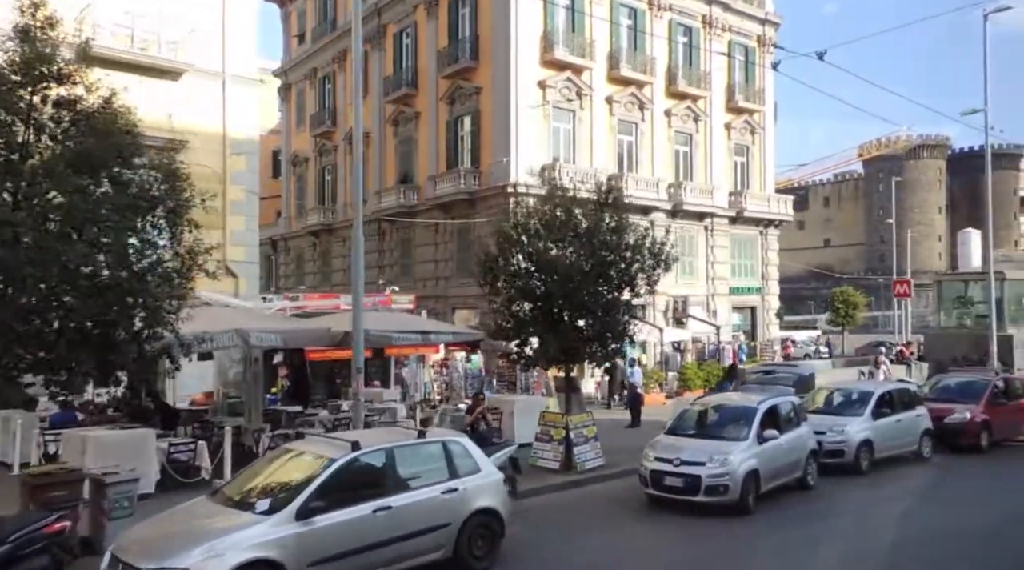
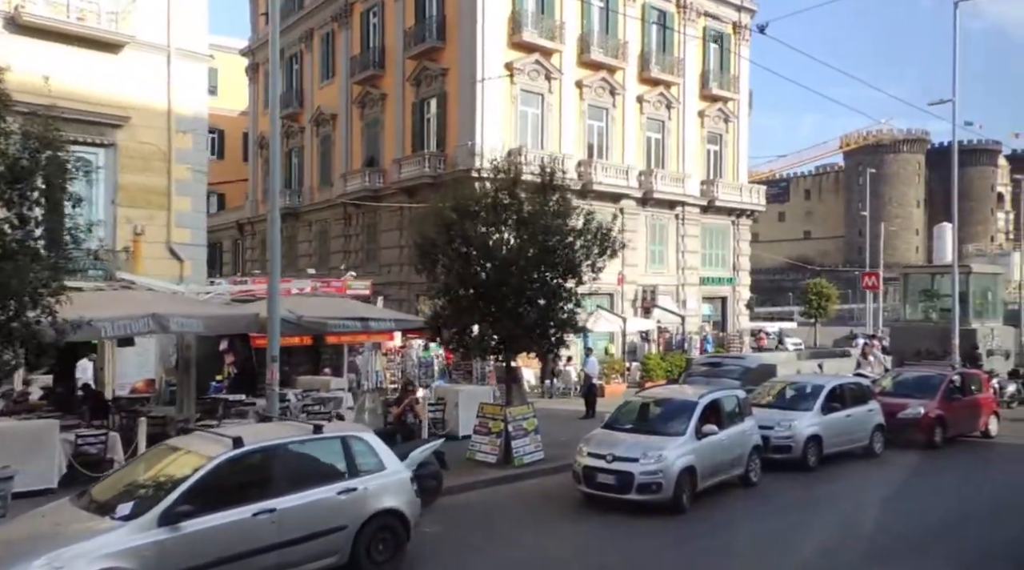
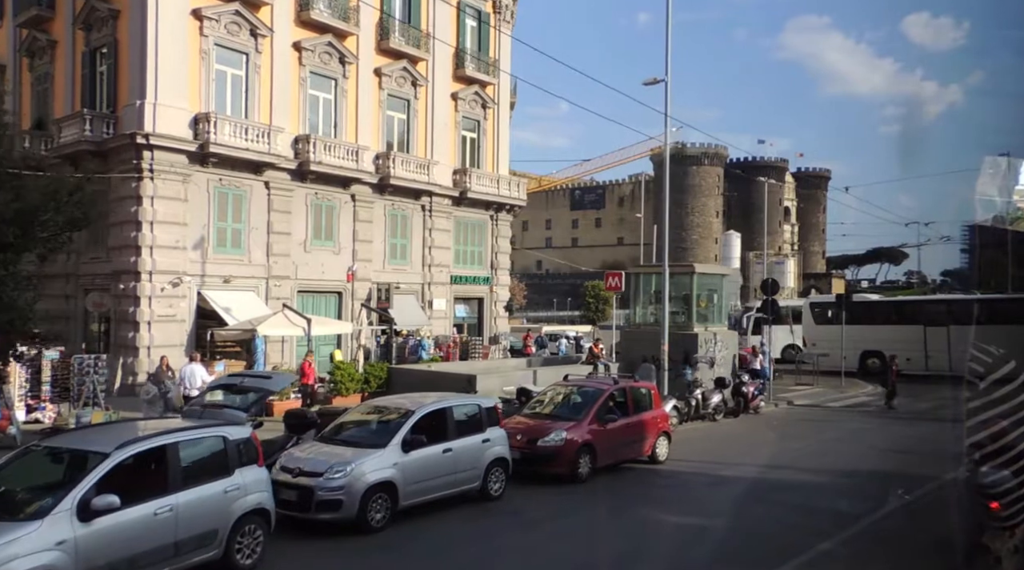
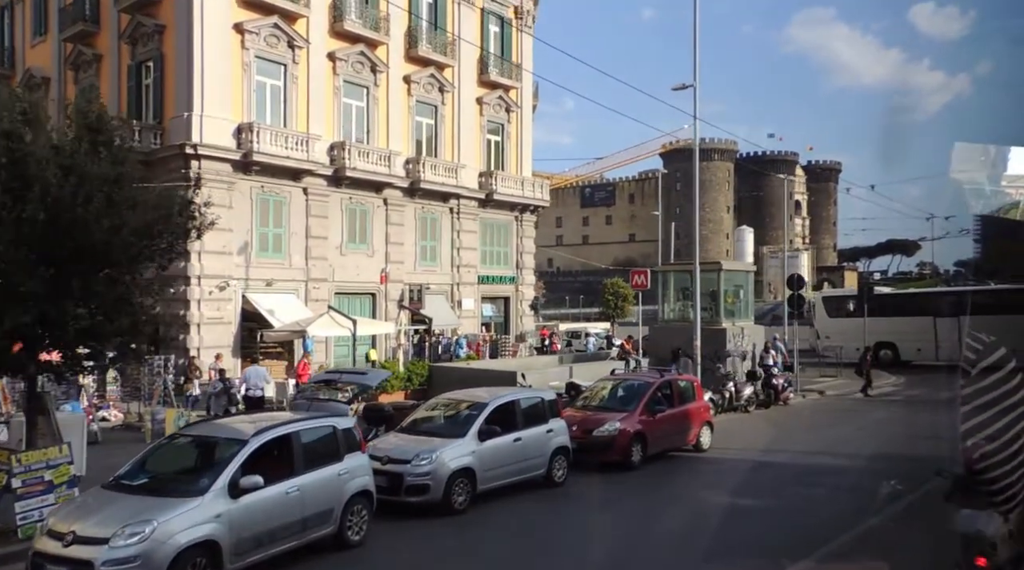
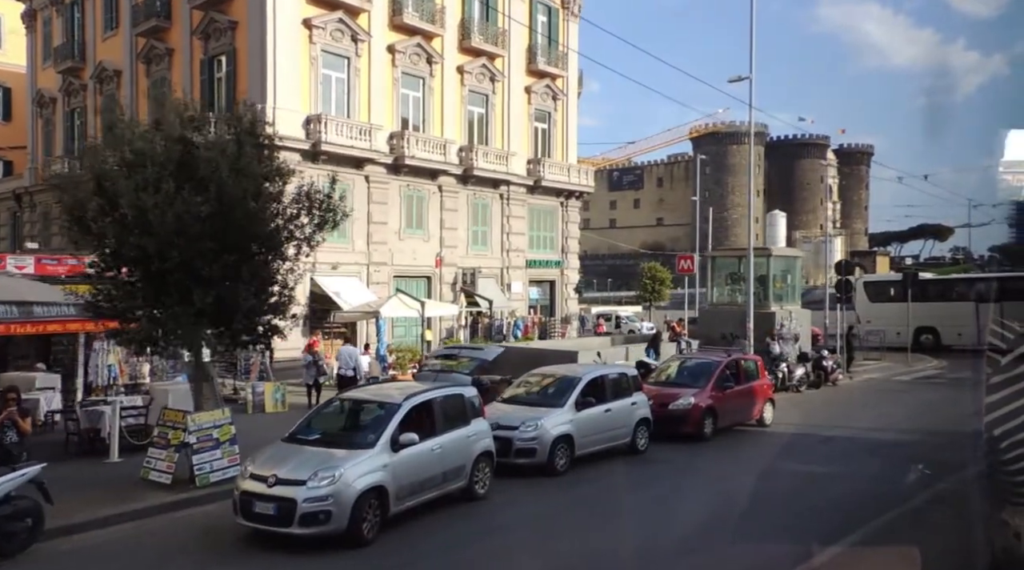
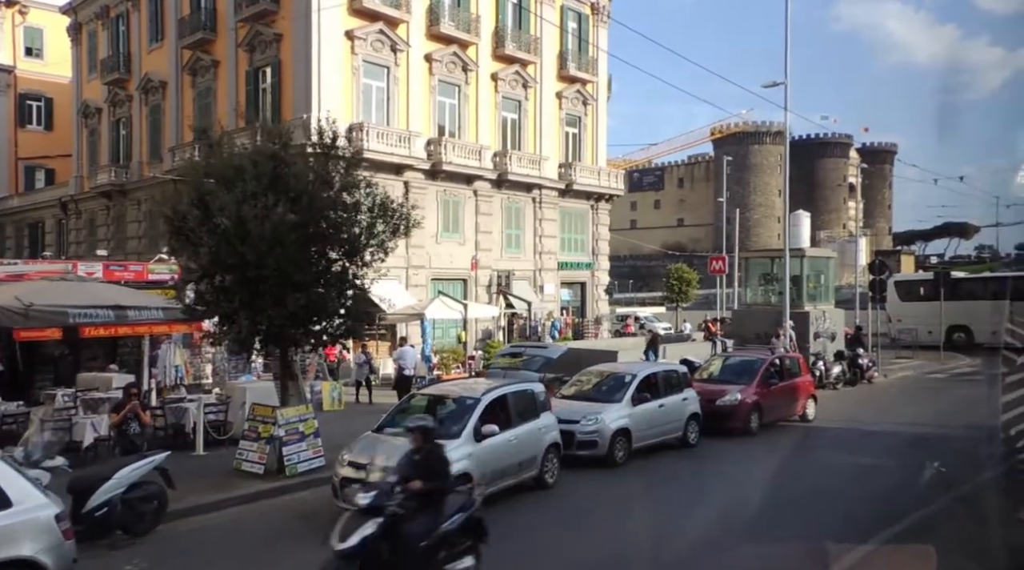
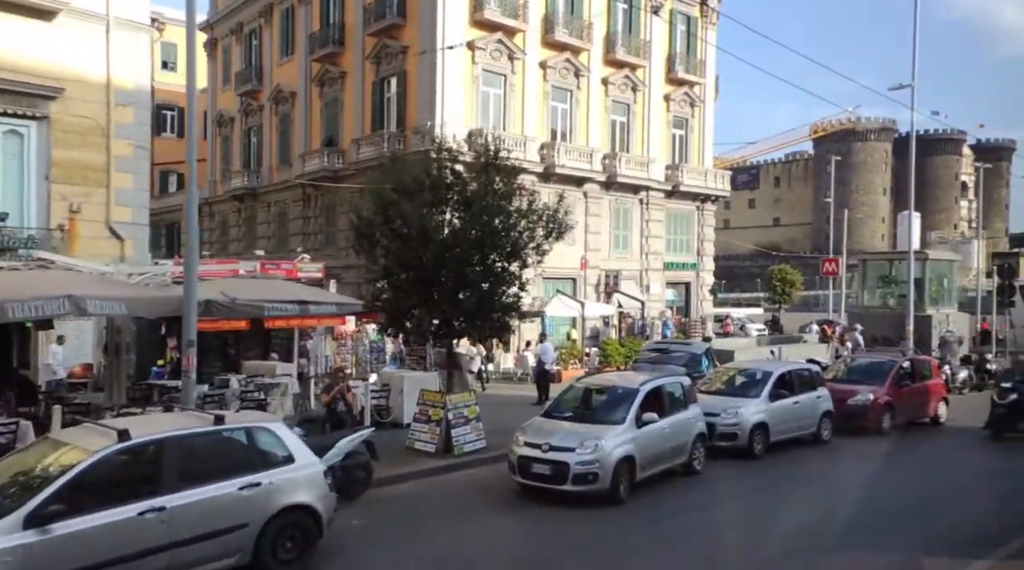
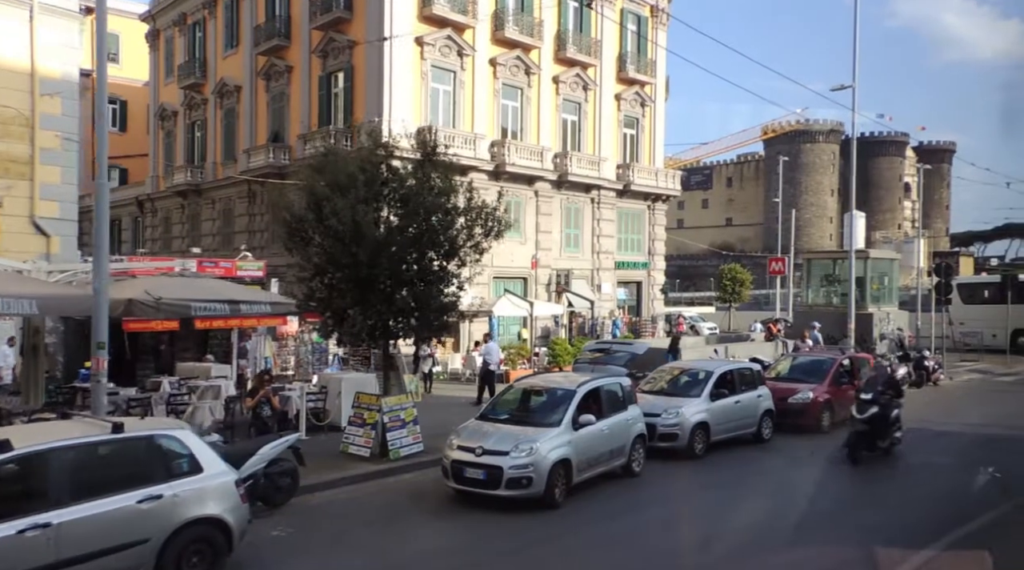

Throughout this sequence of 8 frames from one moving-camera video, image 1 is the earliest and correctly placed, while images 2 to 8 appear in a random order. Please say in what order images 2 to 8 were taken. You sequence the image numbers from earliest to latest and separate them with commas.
2, 7, 8, 6, 5, 4, 3
